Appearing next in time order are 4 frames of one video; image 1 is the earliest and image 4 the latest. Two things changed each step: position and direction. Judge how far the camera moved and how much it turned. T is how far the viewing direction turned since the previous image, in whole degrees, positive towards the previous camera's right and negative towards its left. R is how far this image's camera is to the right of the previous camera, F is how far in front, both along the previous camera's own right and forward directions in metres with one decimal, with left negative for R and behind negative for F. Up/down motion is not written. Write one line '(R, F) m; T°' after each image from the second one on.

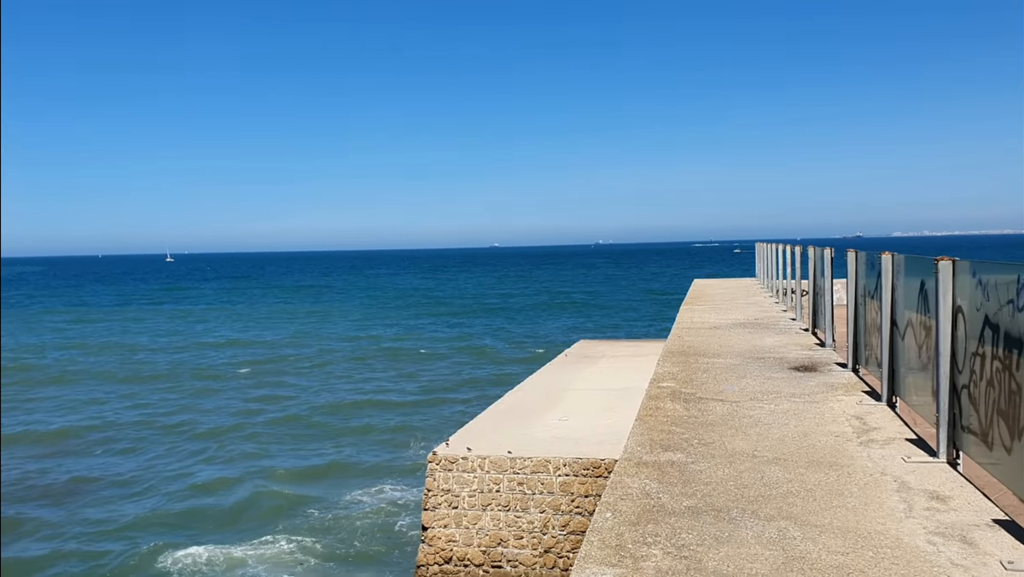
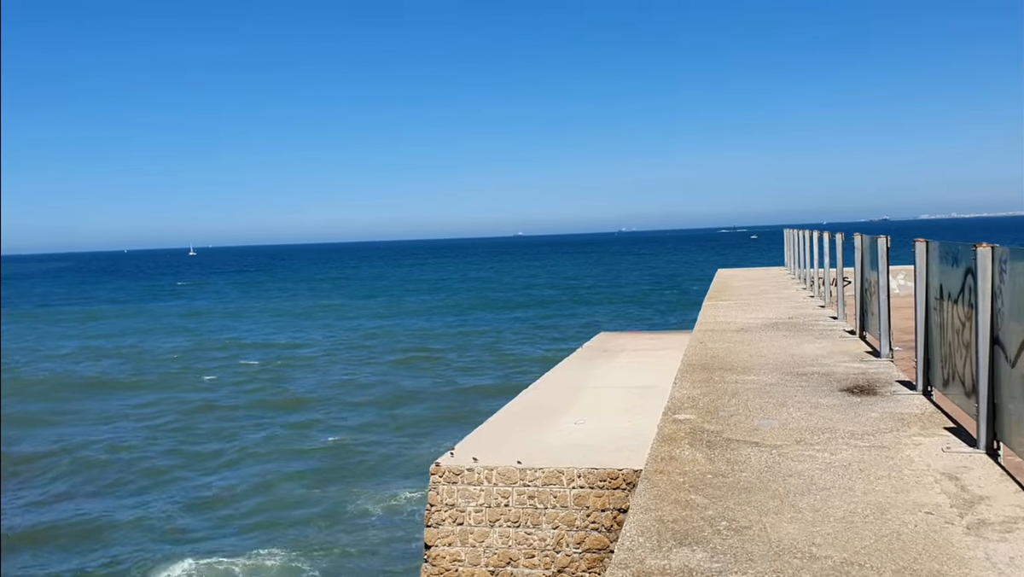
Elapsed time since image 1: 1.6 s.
(+0.2, +1.0) m; -2°
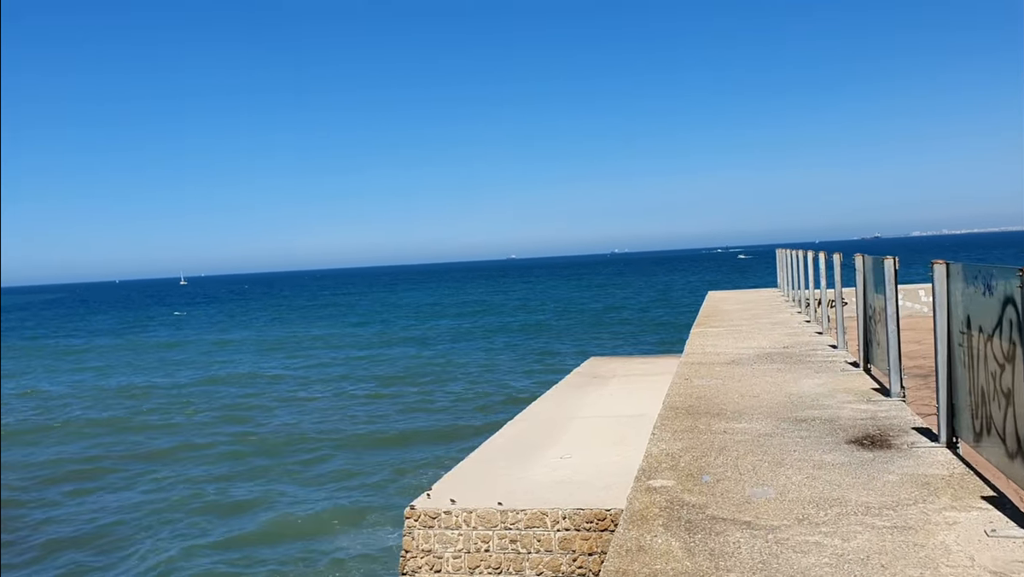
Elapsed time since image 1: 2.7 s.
(+0.2, +0.7) m; 0°
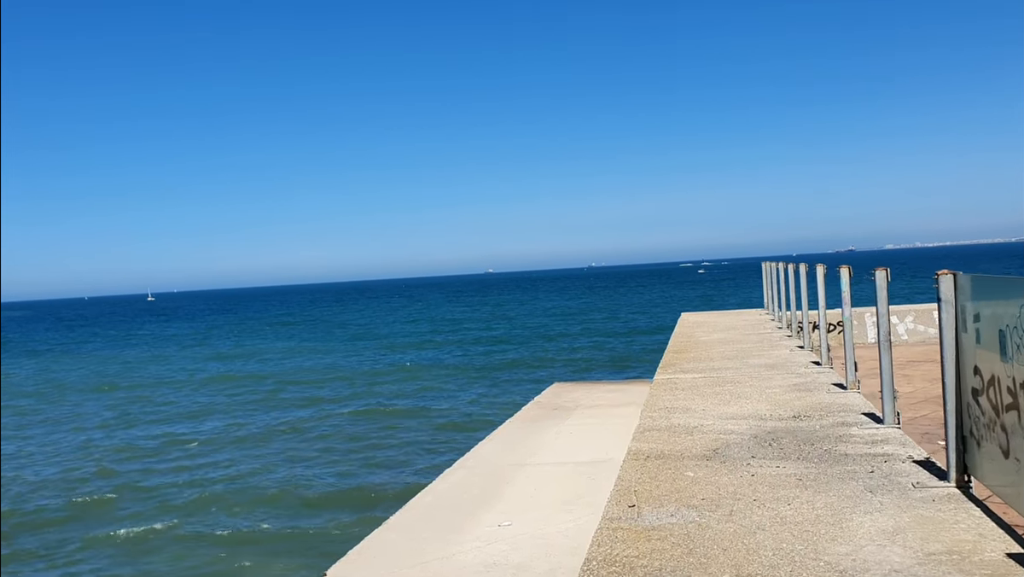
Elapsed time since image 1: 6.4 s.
(+0.7, +2.5) m; +2°
